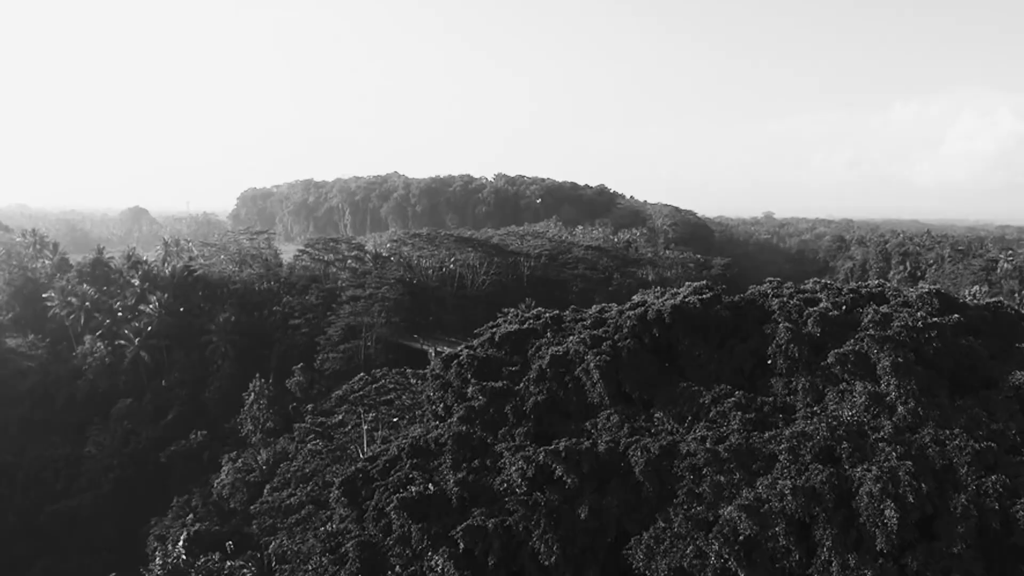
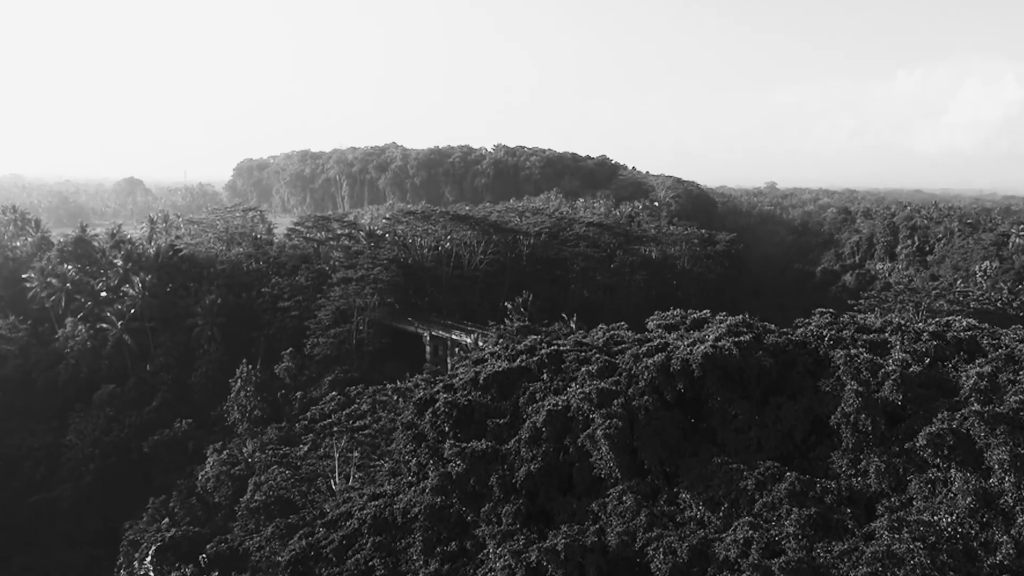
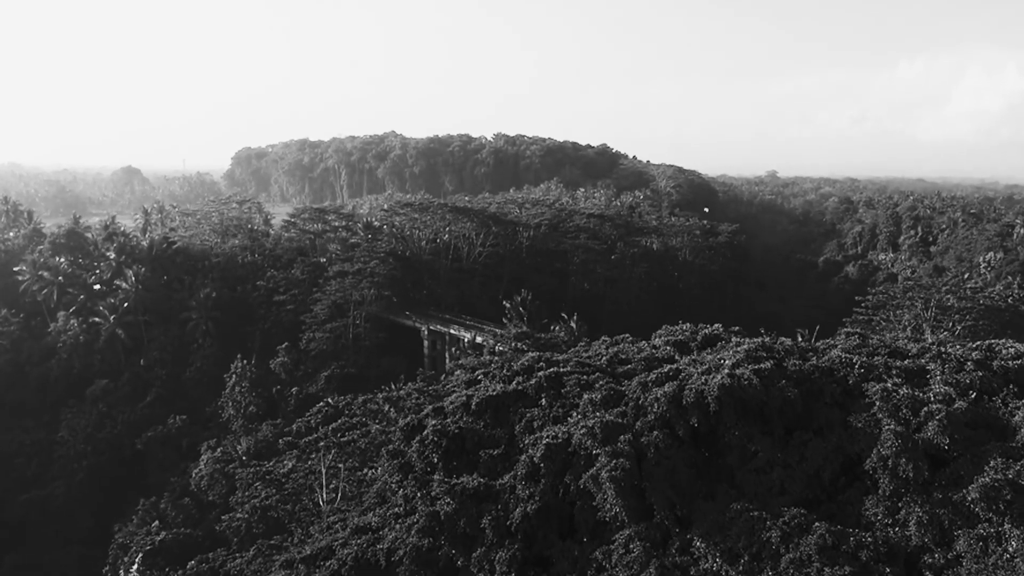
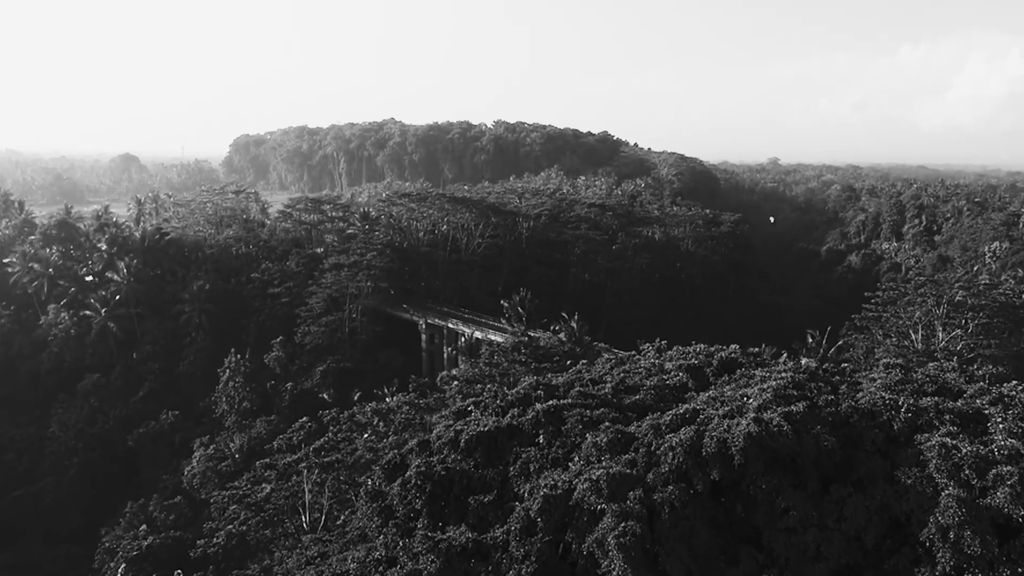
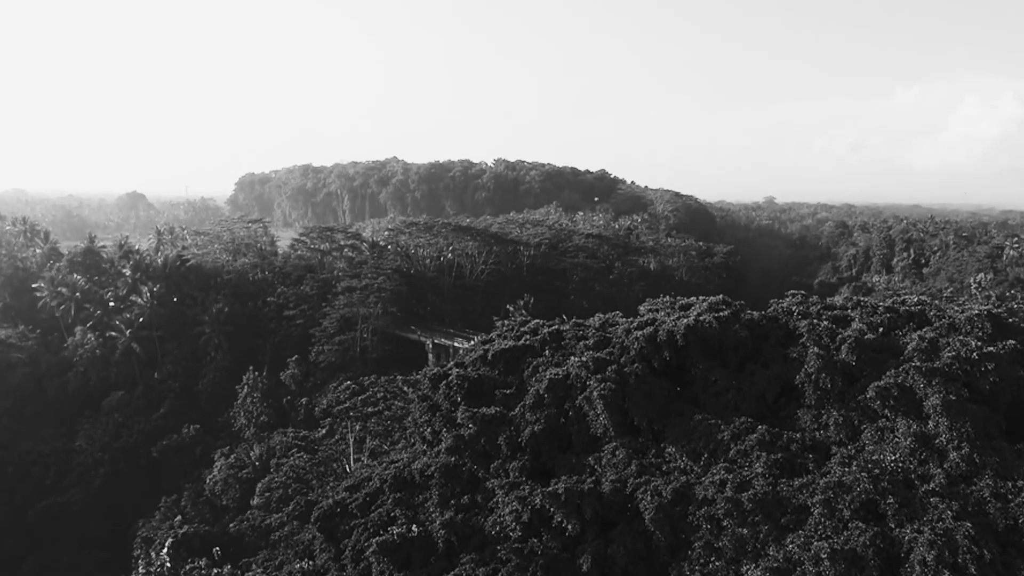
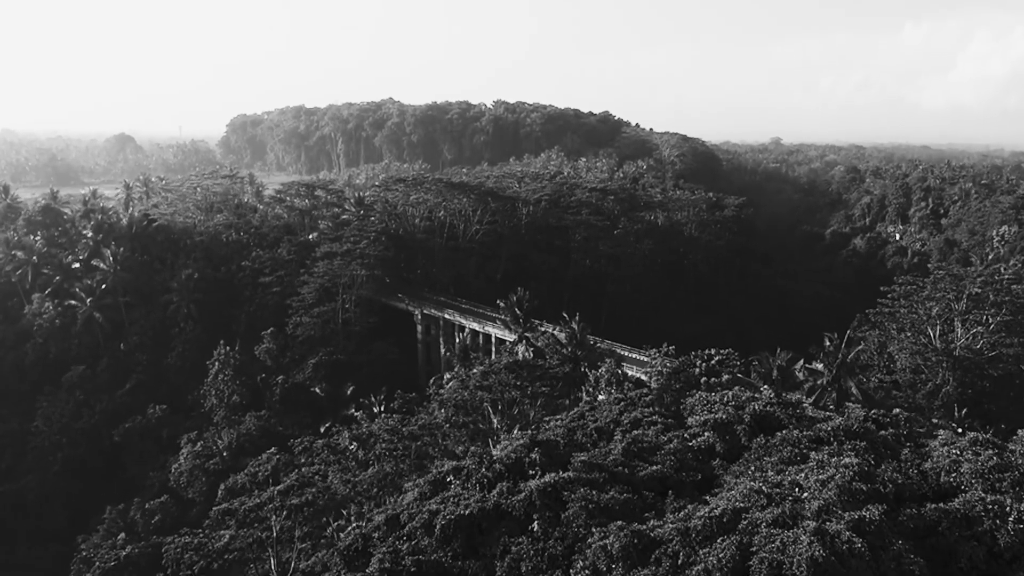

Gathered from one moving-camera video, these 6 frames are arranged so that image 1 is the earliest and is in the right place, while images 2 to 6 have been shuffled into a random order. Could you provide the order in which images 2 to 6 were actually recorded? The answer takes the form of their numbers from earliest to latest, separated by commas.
5, 2, 3, 4, 6
